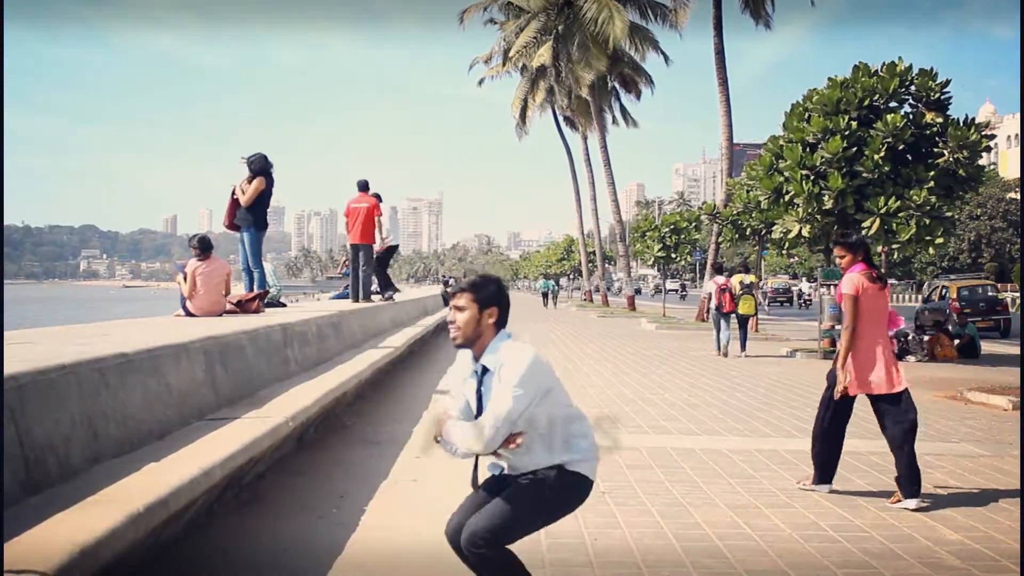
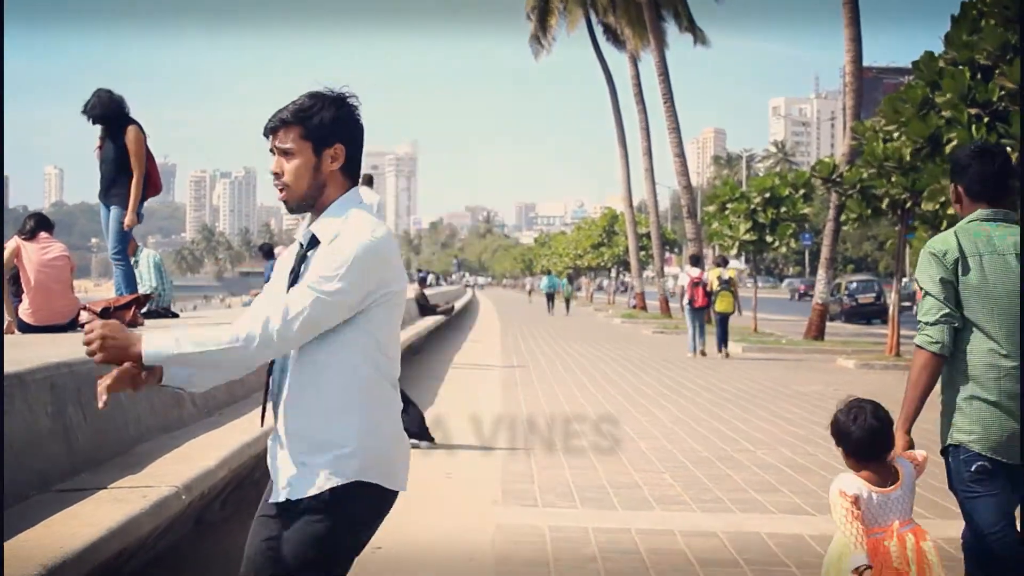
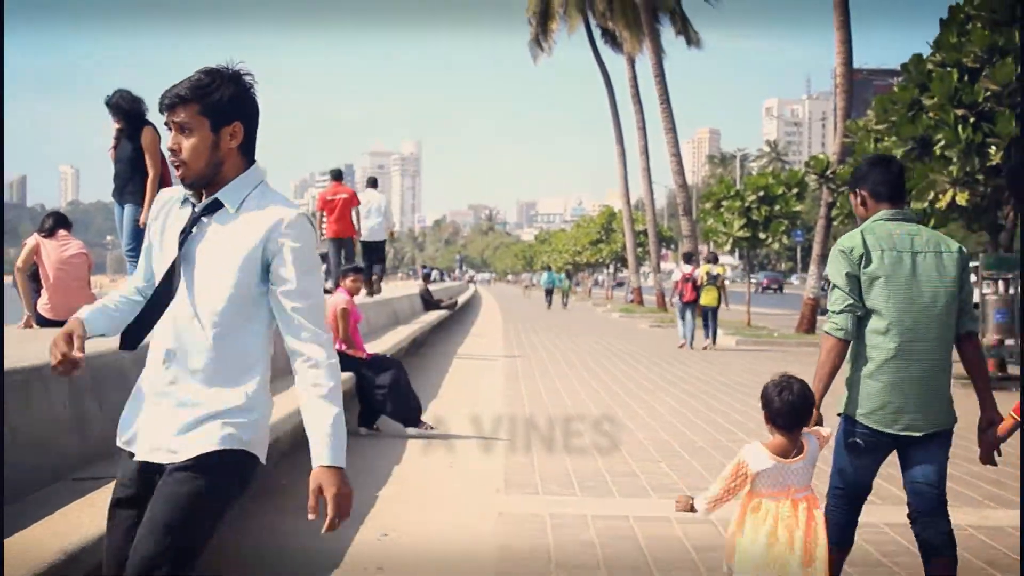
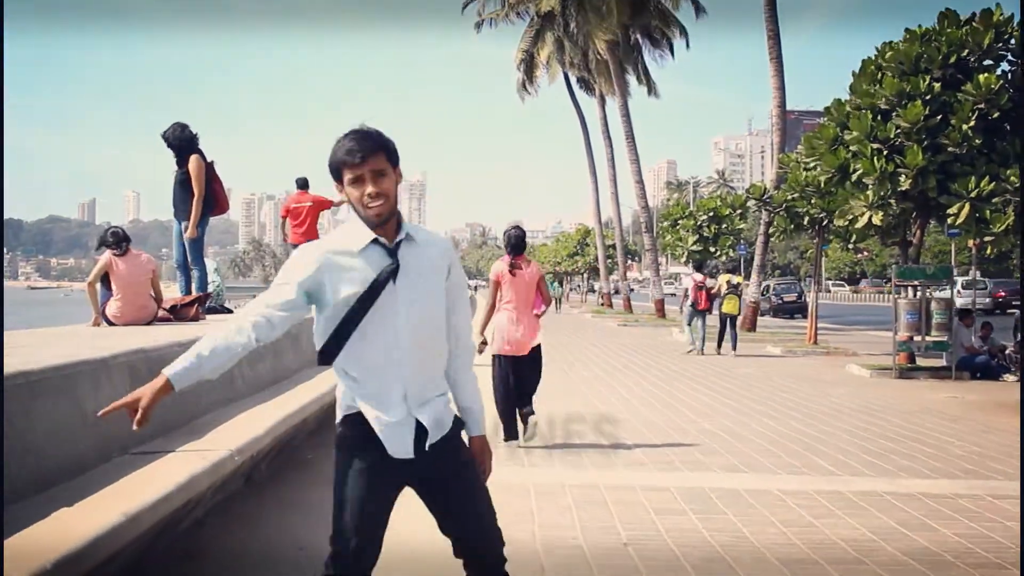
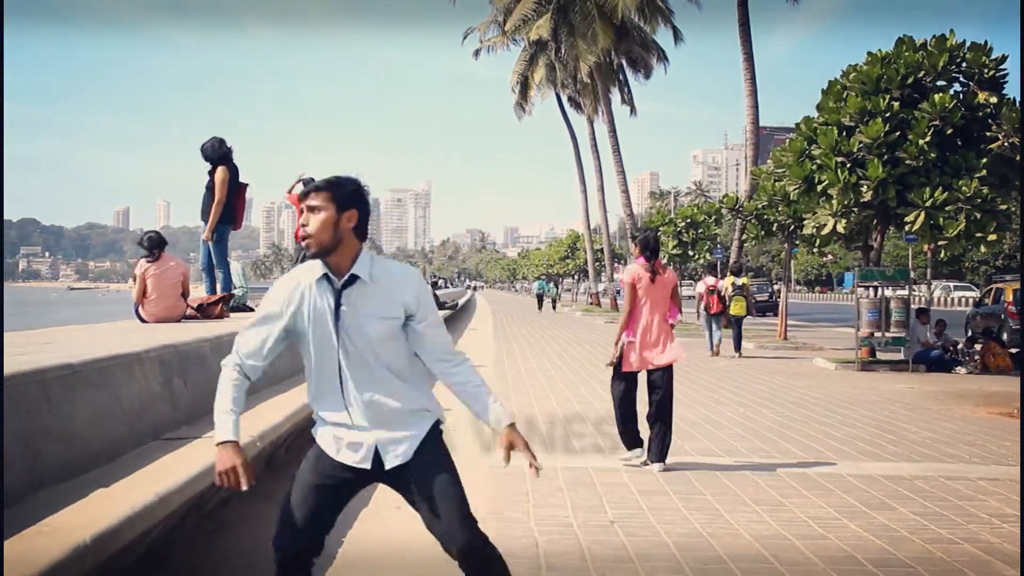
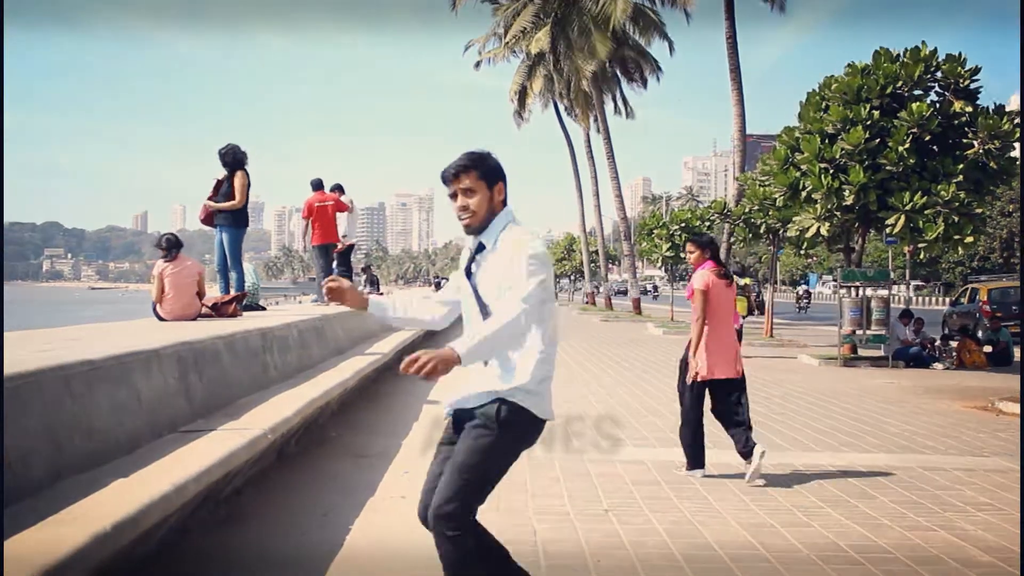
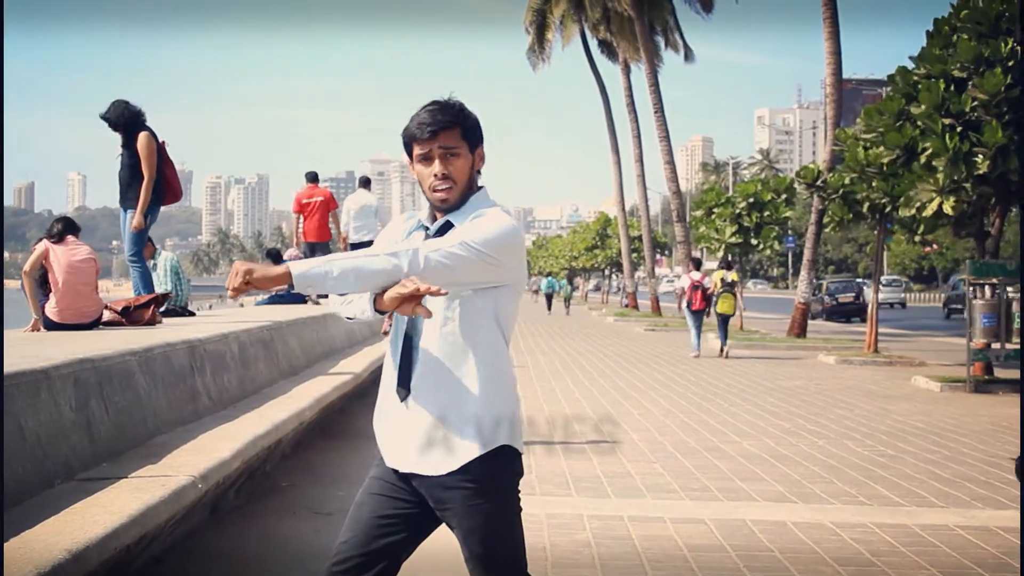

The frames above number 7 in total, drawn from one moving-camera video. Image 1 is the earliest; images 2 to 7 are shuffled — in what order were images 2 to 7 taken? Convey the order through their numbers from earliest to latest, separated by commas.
6, 5, 4, 7, 2, 3
